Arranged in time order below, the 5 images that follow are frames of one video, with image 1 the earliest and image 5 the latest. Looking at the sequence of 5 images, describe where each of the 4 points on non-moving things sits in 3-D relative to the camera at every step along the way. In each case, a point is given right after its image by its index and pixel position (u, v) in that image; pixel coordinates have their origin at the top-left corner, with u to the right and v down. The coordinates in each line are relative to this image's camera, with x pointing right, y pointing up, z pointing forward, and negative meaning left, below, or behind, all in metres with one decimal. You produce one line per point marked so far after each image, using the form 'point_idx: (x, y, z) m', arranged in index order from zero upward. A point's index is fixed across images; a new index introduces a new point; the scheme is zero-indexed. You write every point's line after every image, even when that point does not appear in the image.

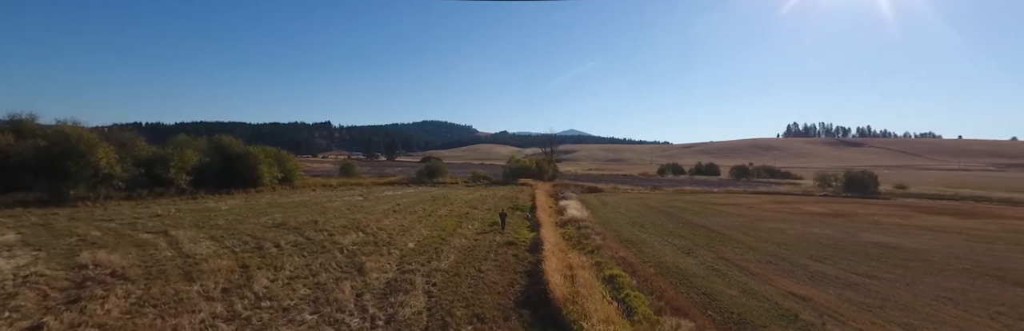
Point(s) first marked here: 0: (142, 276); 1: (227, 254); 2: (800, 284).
0: (-8.7, -2.6, +9.2) m
1: (-9.3, -2.9, +12.7) m
2: (+9.1, -3.7, +12.5) m
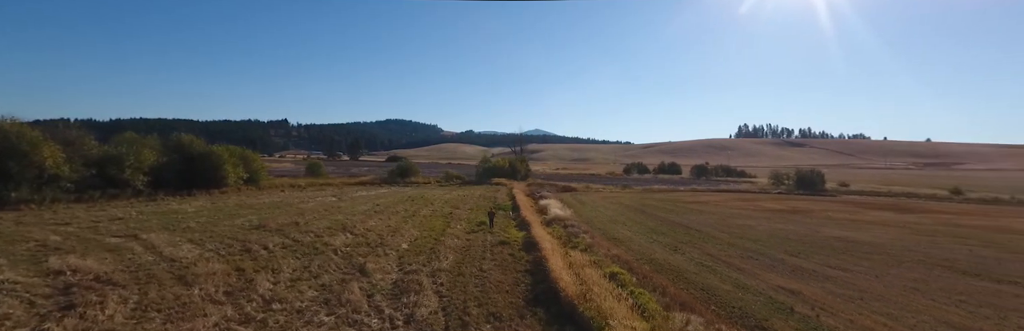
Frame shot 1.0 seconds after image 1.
0: (-8.6, -2.6, +8.9) m
1: (-9.4, -2.9, +12.3) m
2: (+9.0, -3.7, +13.0) m
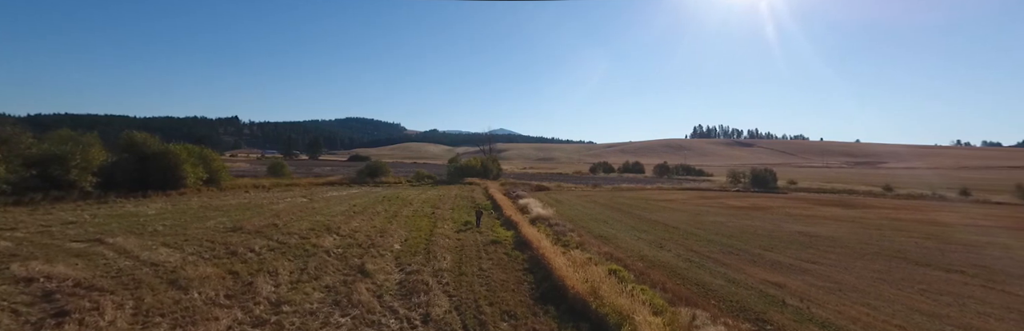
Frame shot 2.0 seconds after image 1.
0: (-8.5, -2.6, +8.5) m
1: (-9.5, -2.9, +11.8) m
2: (+8.8, -3.7, +13.6) m
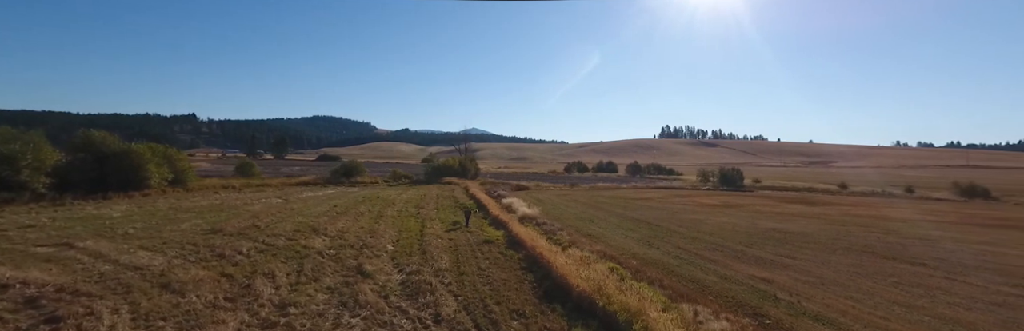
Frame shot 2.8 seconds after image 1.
0: (-8.5, -2.6, +8.2) m
1: (-9.6, -2.9, +11.5) m
2: (+8.6, -3.7, +14.1) m
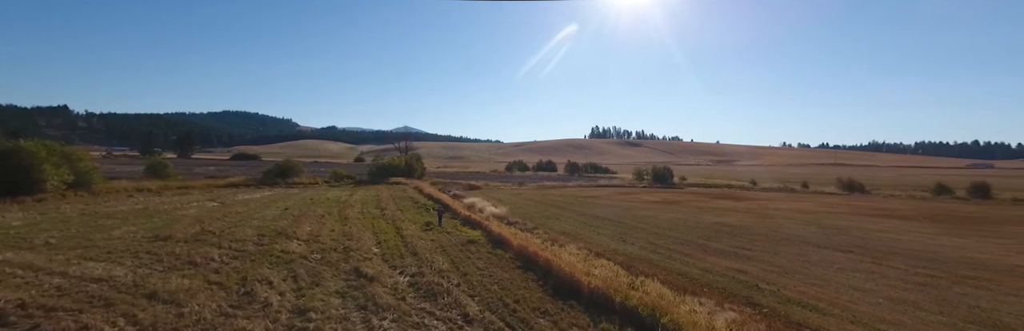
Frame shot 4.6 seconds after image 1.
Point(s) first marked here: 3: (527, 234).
0: (-8.3, -2.7, +7.6) m
1: (-9.8, -2.9, +10.7) m
2: (+8.1, -3.7, +15.2) m
3: (+0.7, -3.3, +19.0) m
